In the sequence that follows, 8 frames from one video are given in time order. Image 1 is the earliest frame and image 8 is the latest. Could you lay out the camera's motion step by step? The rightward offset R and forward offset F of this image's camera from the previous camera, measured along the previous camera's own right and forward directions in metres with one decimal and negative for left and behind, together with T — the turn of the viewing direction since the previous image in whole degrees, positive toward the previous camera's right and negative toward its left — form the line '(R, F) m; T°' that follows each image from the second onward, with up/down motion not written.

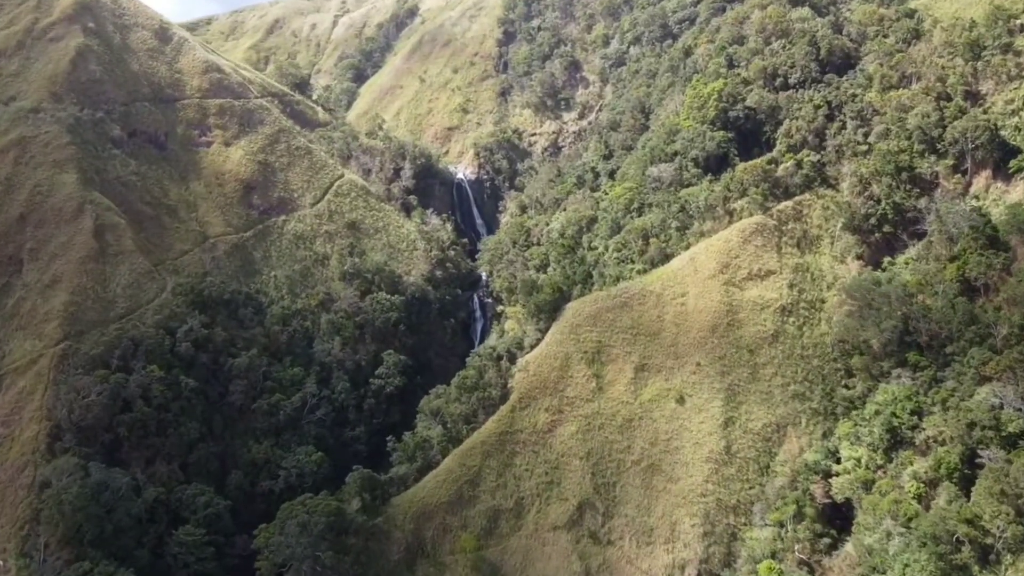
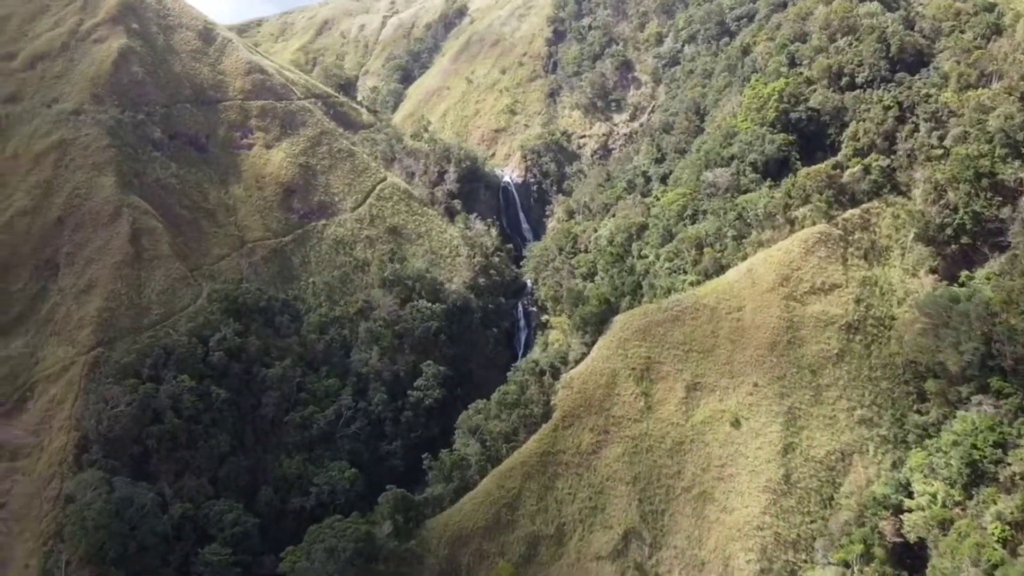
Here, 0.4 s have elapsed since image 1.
(+0.4, +3.1) m; -3°
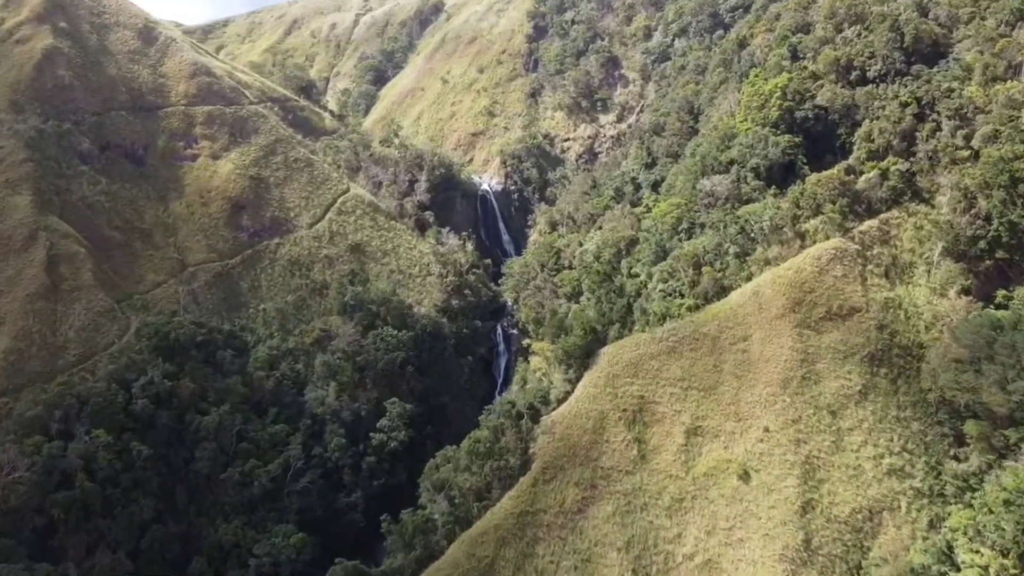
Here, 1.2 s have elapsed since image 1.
(+1.3, +7.6) m; +1°
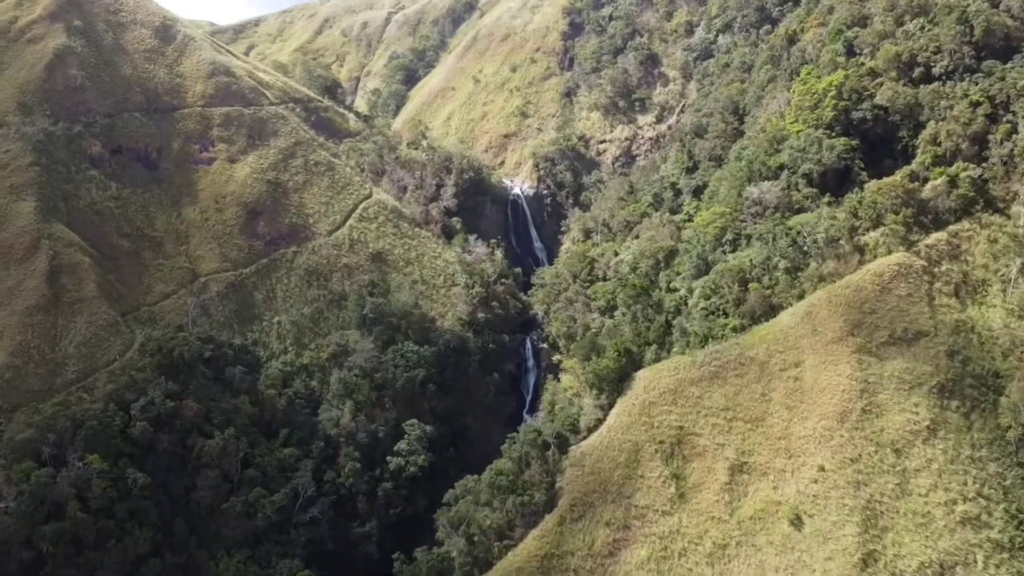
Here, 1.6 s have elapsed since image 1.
(+0.6, +4.2) m; -3°
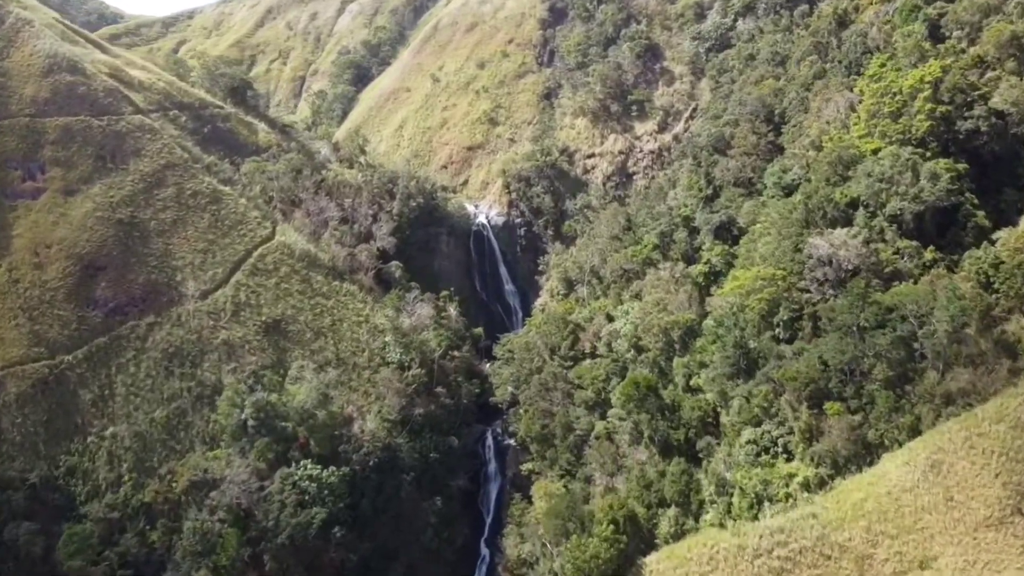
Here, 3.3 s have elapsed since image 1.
(+2.4, +19.0) m; +1°
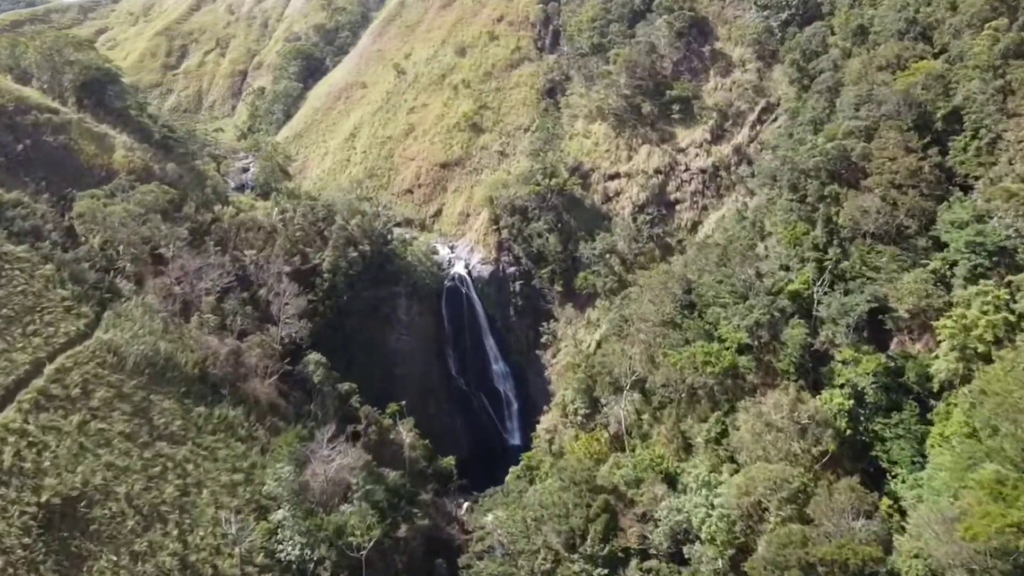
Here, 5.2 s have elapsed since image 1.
(+0.4, +21.1) m; 0°
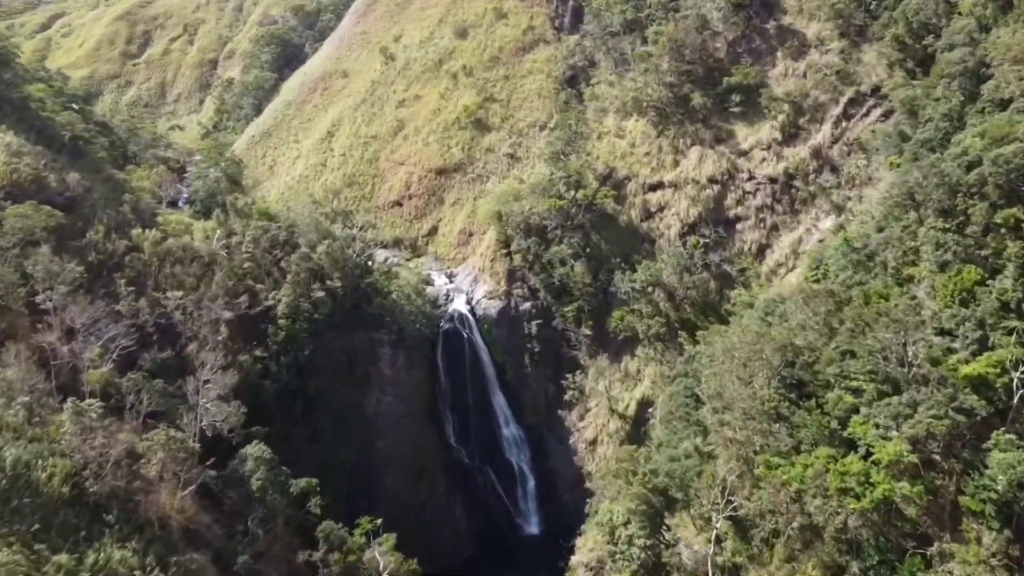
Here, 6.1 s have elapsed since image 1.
(-0.7, +10.6) m; 0°
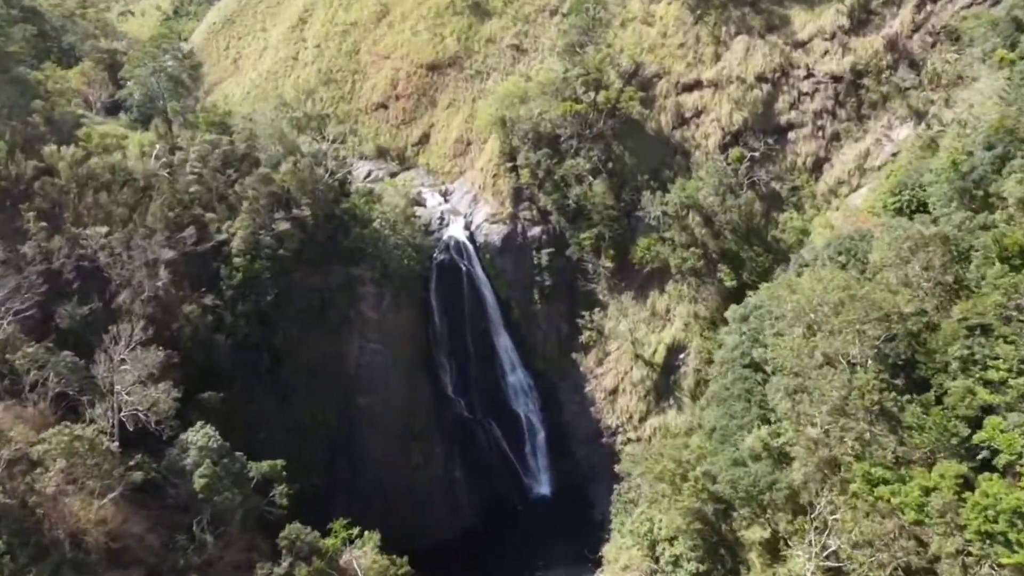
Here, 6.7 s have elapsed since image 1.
(-0.3, +6.0) m; 0°
